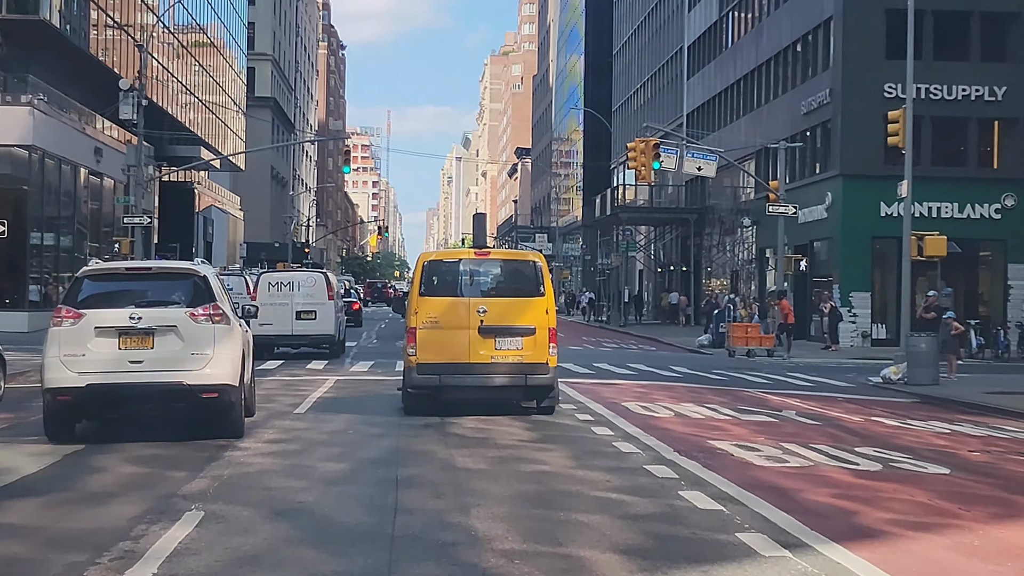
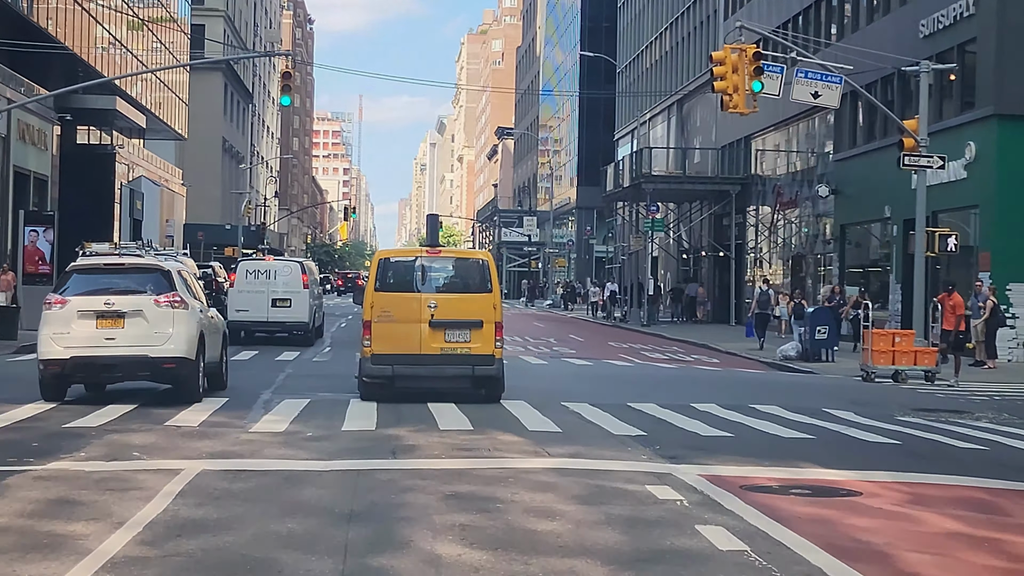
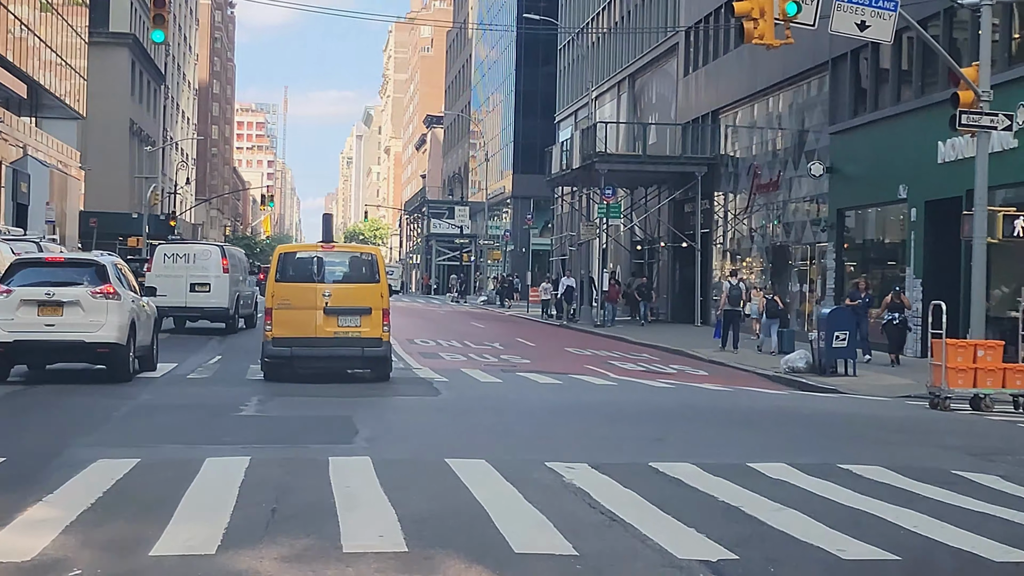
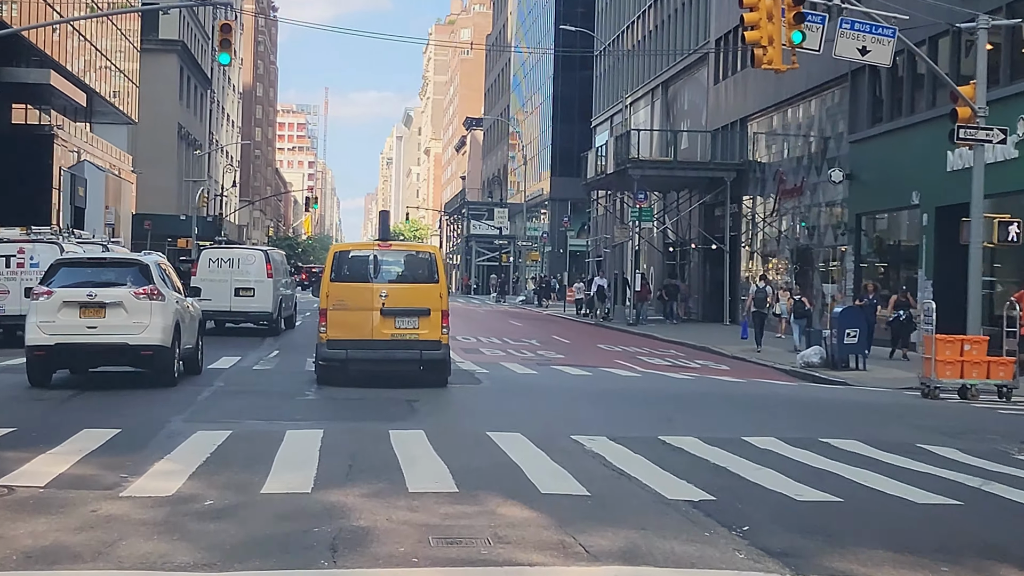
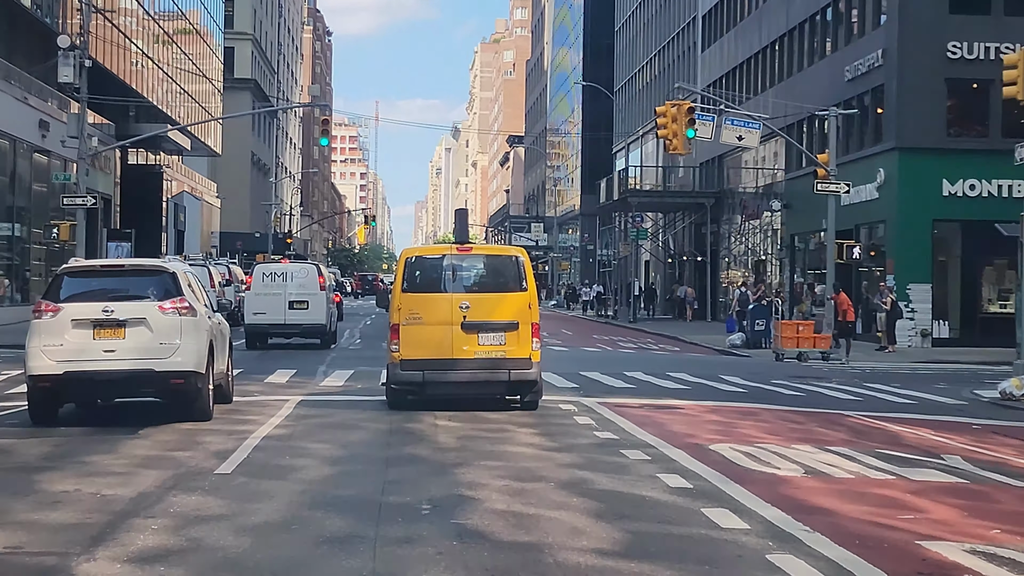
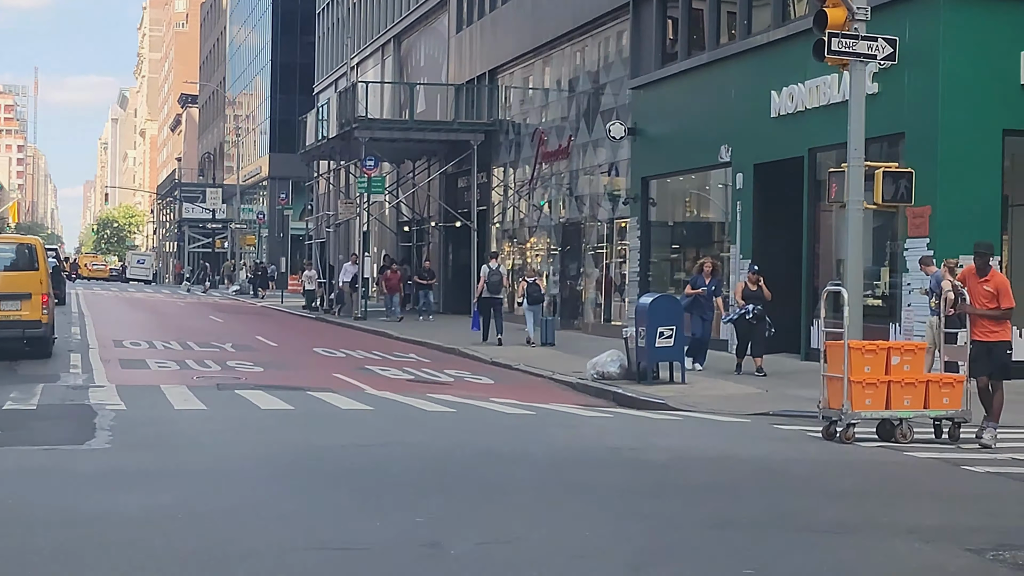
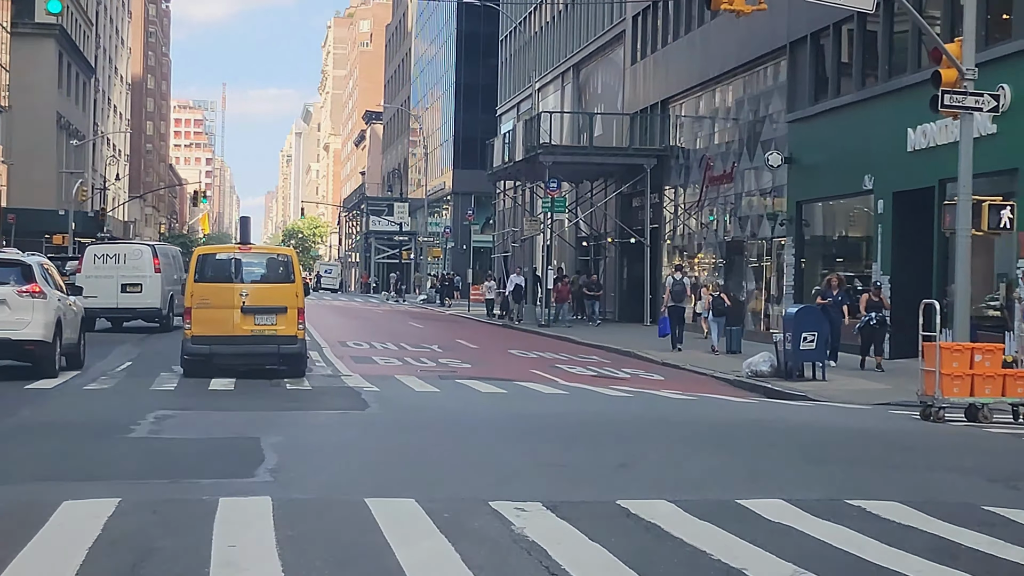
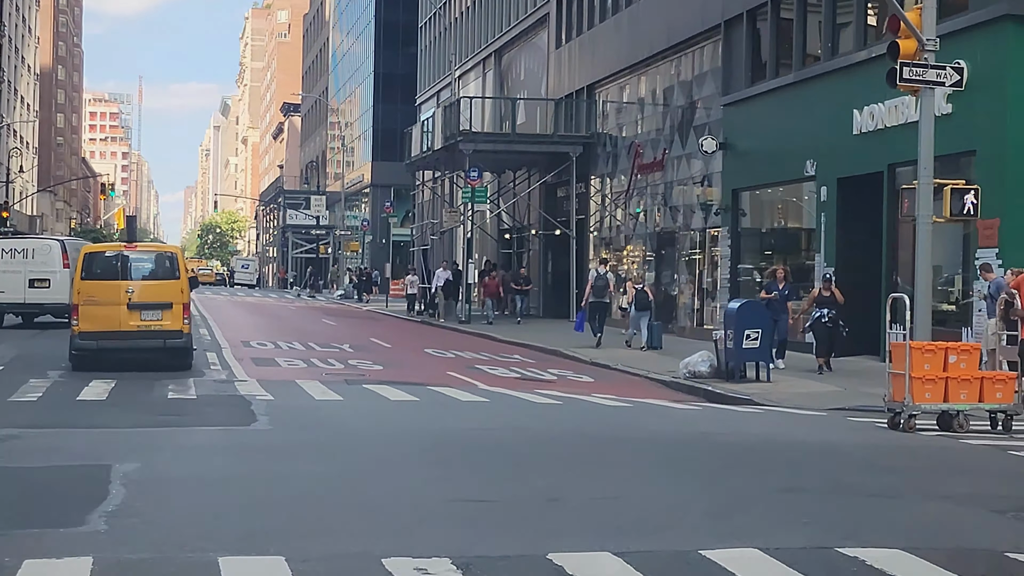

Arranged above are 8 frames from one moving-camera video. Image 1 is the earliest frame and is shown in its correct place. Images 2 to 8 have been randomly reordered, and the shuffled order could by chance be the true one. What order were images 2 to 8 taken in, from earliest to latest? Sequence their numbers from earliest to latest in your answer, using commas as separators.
5, 2, 4, 3, 7, 8, 6
